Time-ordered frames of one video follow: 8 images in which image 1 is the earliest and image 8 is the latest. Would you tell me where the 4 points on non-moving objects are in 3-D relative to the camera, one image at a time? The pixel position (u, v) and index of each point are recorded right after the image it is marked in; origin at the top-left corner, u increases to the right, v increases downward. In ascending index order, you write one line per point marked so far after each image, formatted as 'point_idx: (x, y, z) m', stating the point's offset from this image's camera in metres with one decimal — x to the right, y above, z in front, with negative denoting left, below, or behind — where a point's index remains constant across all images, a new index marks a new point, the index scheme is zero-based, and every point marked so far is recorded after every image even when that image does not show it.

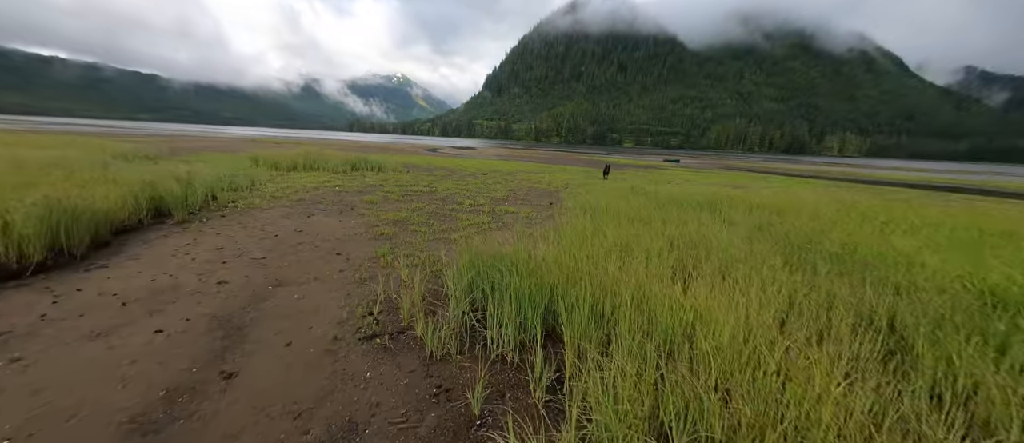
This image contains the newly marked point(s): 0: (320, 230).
0: (-6.0, -0.3, +10.4) m
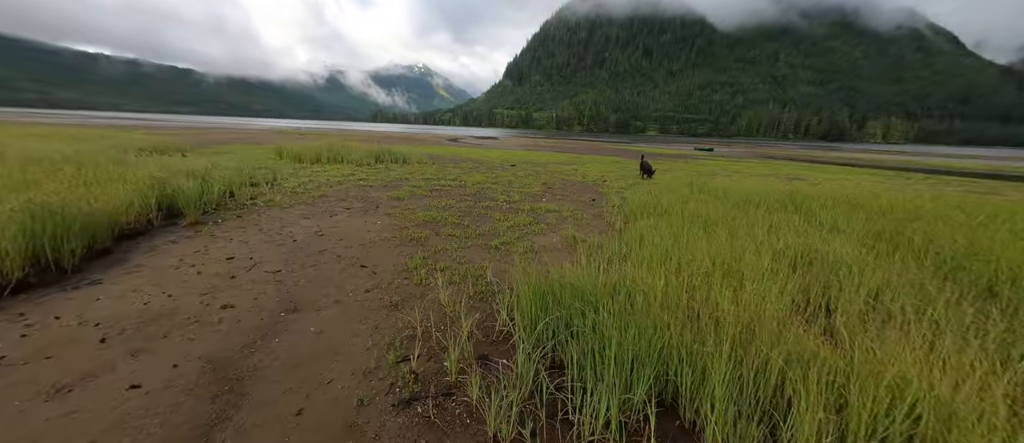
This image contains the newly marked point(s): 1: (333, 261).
0: (-4.7, -0.3, +9.2) m
1: (-3.9, -0.9, +7.3) m
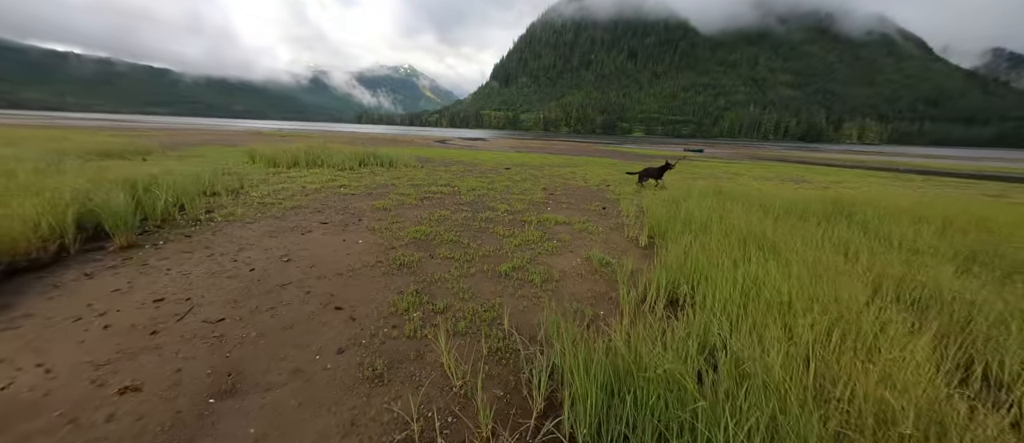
0: (-4.4, -0.8, +7.5) m
1: (-3.6, -1.3, +5.6) m
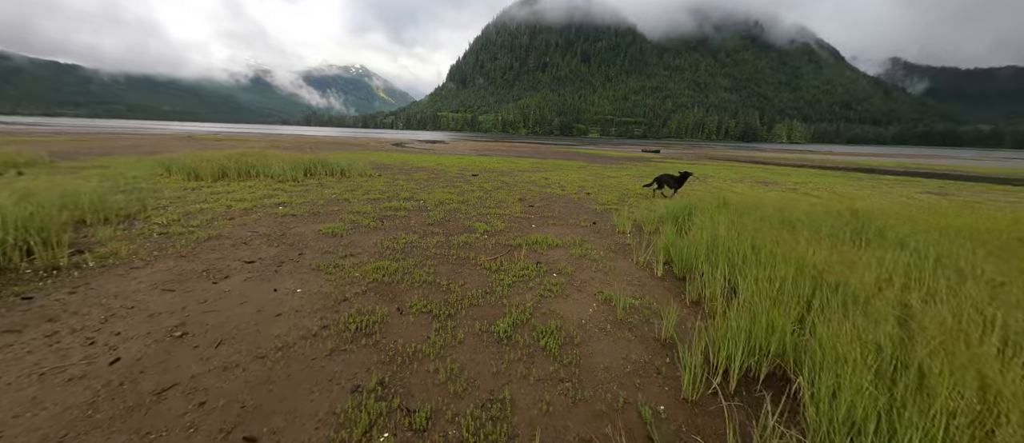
0: (-4.4, -1.6, +5.2) m
1: (-3.4, -2.1, +3.4) m
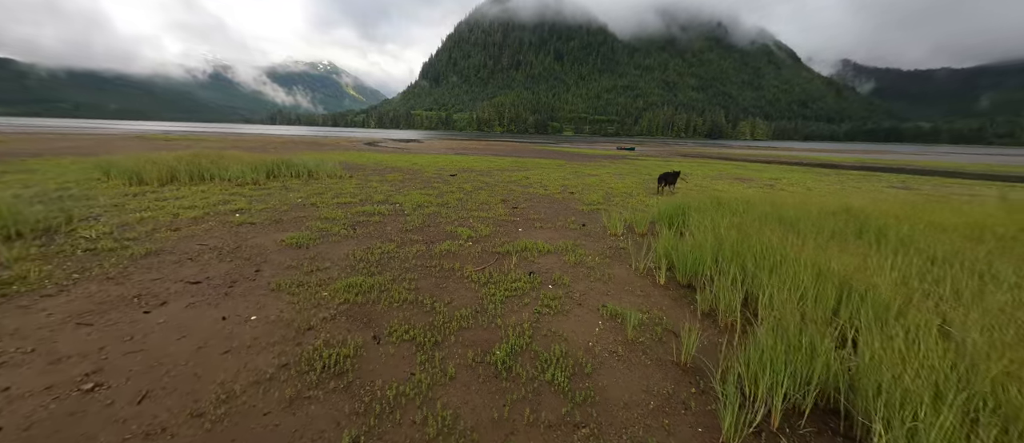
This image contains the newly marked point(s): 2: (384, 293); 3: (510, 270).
0: (-4.4, -1.9, +4.1) m
1: (-3.3, -2.3, +2.5) m
2: (-2.4, -1.3, +6.2) m
3: (0.0, -1.1, +7.3) m
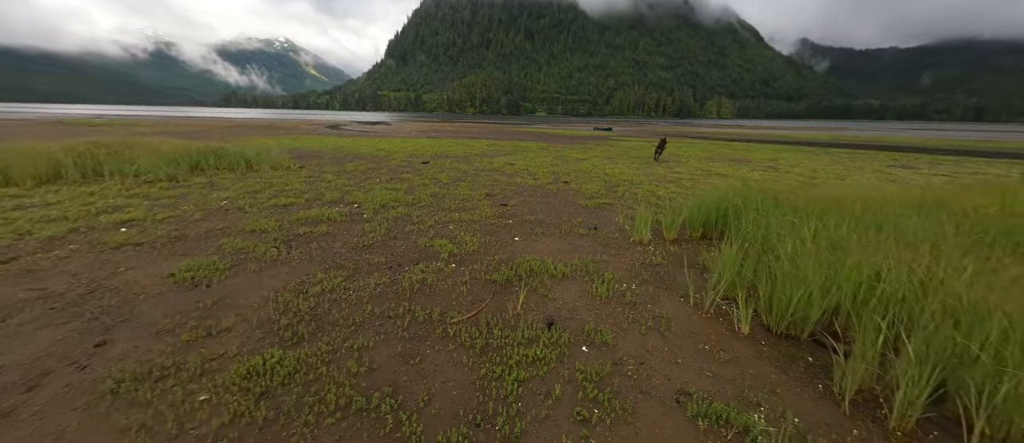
0: (-4.1, -2.5, +1.5) m
1: (-2.8, -3.0, -0.1) m
2: (-2.2, -1.8, +3.7) m
3: (+0.1, -1.4, +4.9) m
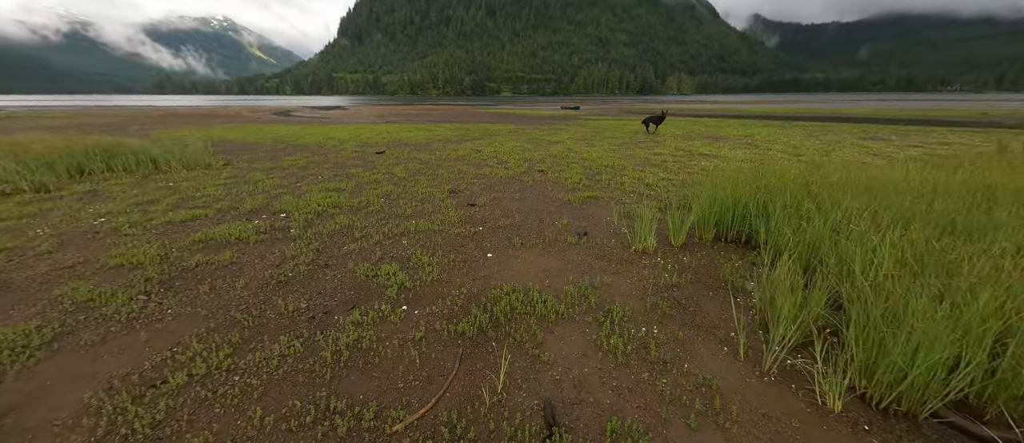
0: (-3.9, -3.3, -0.5) m
1: (-2.4, -3.8, -2.0) m
2: (-2.3, -2.4, +1.8) m
3: (-0.1, -1.8, +3.1) m
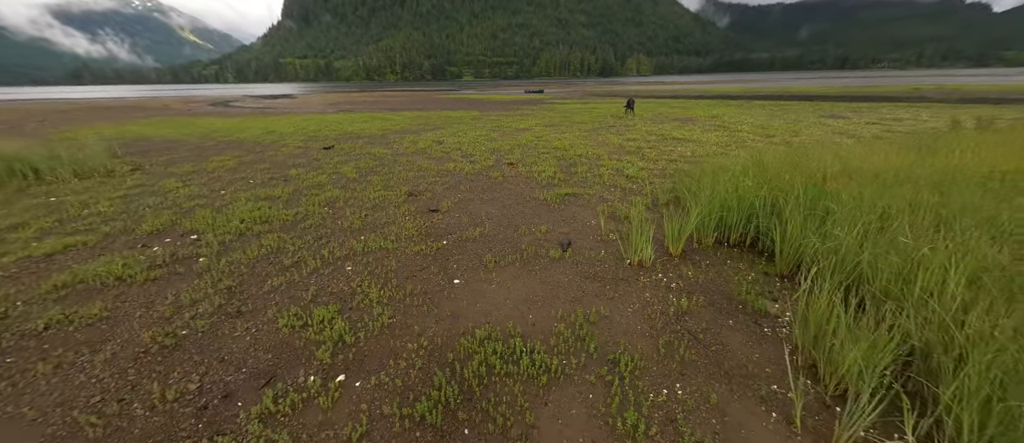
0: (-3.5, -4.0, -1.9) m
1: (-1.9, -4.5, -3.2) m
2: (-2.2, -2.9, +0.5) m
3: (-0.2, -2.2, +2.0) m
